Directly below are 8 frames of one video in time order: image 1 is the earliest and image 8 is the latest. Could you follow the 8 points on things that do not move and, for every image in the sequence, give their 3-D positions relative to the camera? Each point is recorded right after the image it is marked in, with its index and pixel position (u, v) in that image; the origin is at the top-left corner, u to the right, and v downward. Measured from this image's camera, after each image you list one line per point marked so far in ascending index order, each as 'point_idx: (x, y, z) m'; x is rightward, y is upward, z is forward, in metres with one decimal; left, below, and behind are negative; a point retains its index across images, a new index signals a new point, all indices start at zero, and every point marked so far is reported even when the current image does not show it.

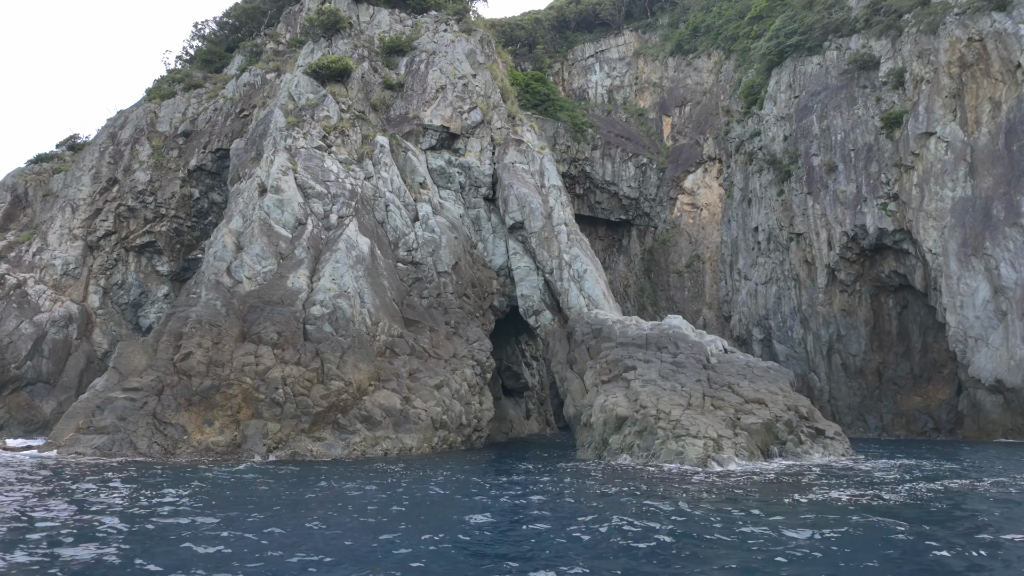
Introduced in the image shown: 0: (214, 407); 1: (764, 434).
0: (-6.7, -2.7, +16.6) m
1: (+5.3, -3.0, +15.1) m
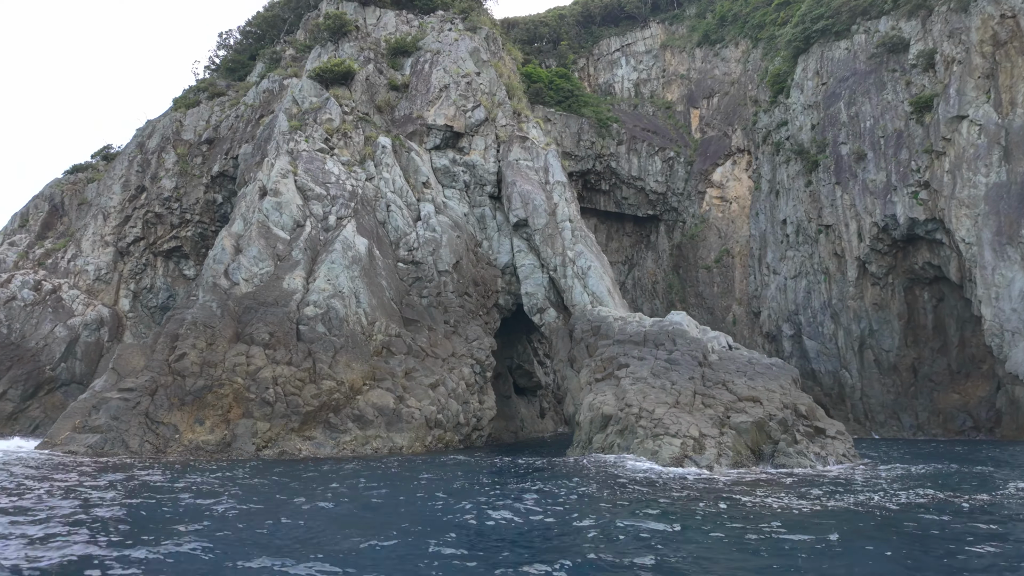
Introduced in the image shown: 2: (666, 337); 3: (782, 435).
0: (-7.1, -2.7, +16.9) m
1: (+4.9, -2.9, +14.7) m
2: (+4.1, -1.3, +19.4) m
3: (+5.6, -3.0, +15.1) m
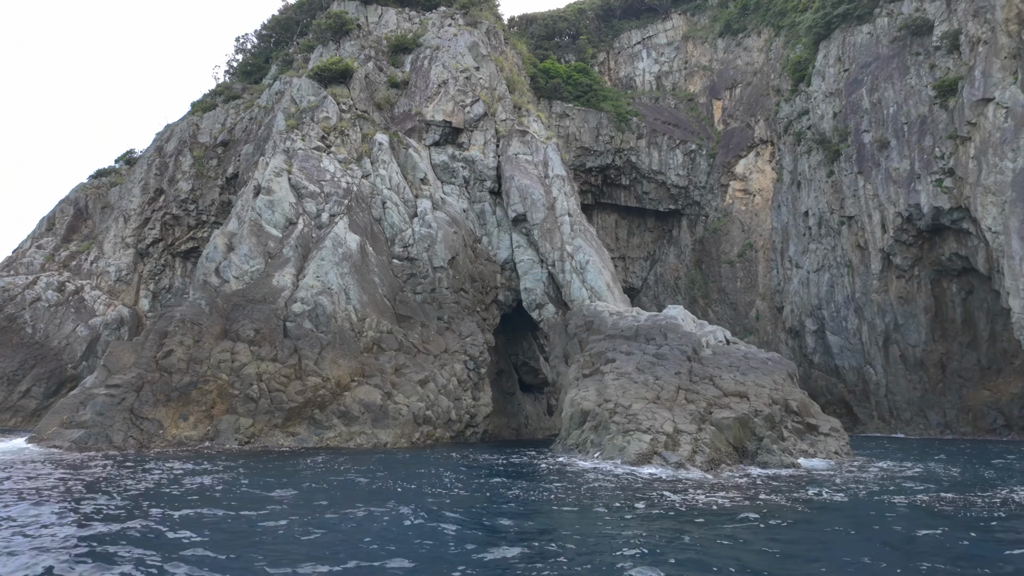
0: (-7.5, -2.7, +17.0) m
1: (+4.4, -2.7, +14.3) m
2: (+3.8, -1.1, +18.9) m
3: (+5.1, -2.9, +14.6) m
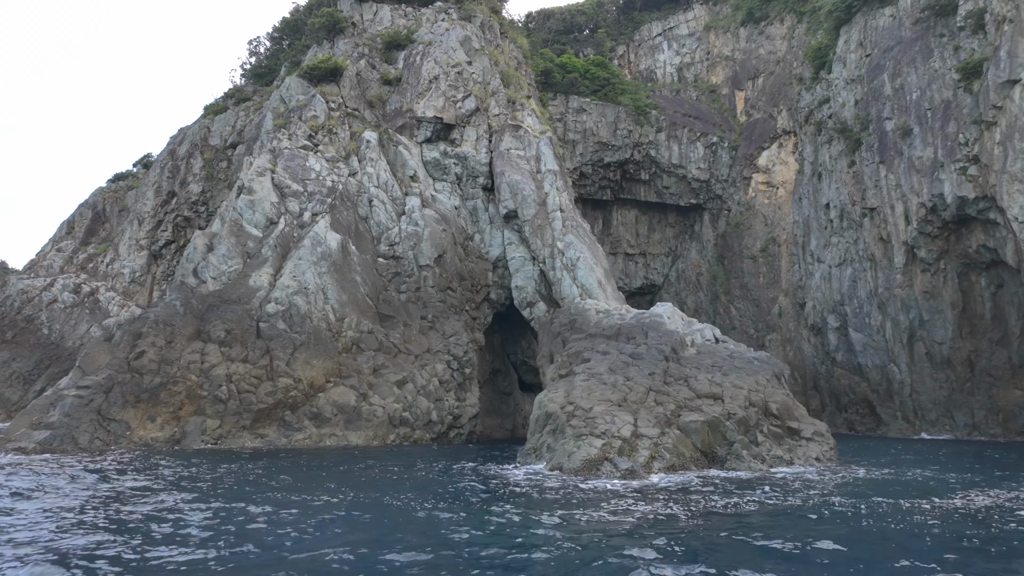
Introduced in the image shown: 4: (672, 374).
0: (-8.1, -2.7, +16.9) m
1: (+3.5, -2.6, +13.5) m
2: (+3.2, -1.1, +18.2) m
3: (+4.3, -2.8, +13.8) m
4: (+3.4, -1.8, +15.7) m
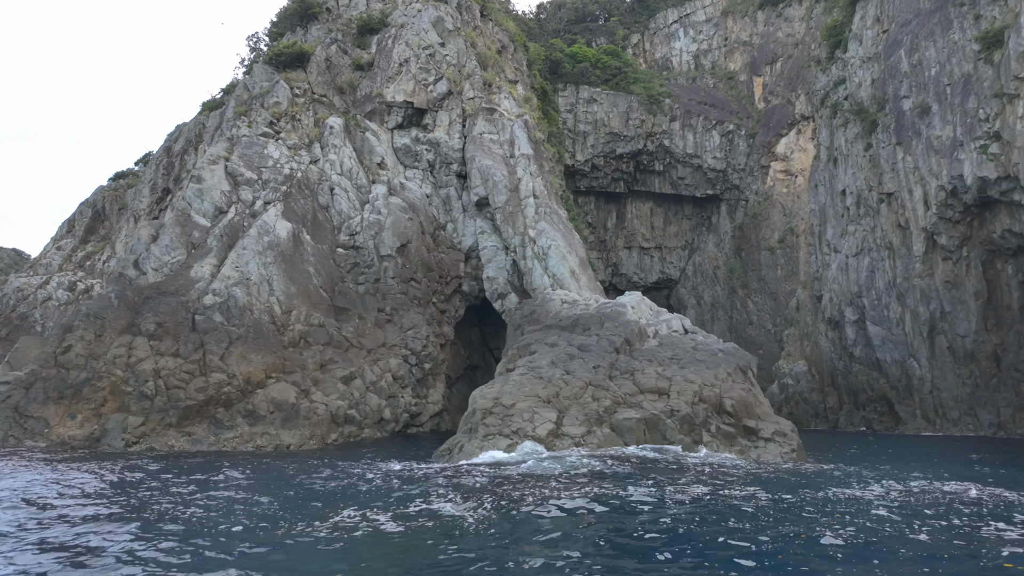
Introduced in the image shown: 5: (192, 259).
0: (-9.4, -2.5, +16.1) m
1: (+2.1, -2.3, +12.1) m
2: (+1.9, -0.7, +16.8) m
3: (+2.8, -2.5, +12.3) m
4: (+2.1, -1.5, +14.3) m
5: (-8.2, +0.7, +18.9) m
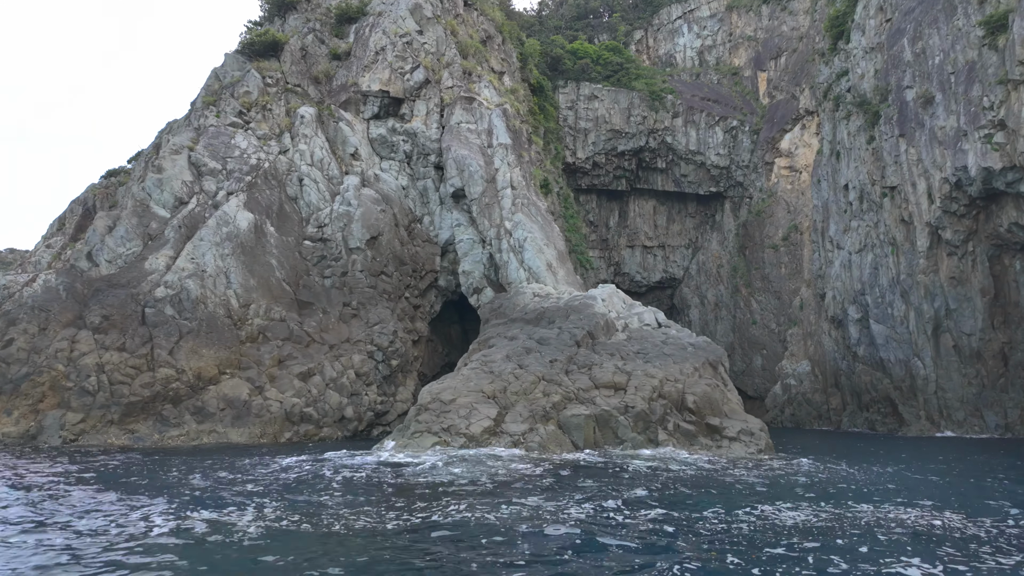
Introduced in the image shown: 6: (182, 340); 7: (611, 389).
0: (-10.2, -2.3, +15.4) m
1: (+1.2, -2.1, +11.2) m
2: (+1.1, -0.5, +15.9) m
3: (+1.9, -2.2, +11.4) m
4: (+1.2, -1.3, +13.3) m
5: (-9.0, +0.9, +18.2) m
6: (-7.4, -1.2, +16.6) m
7: (+1.7, -1.7, +12.3) m
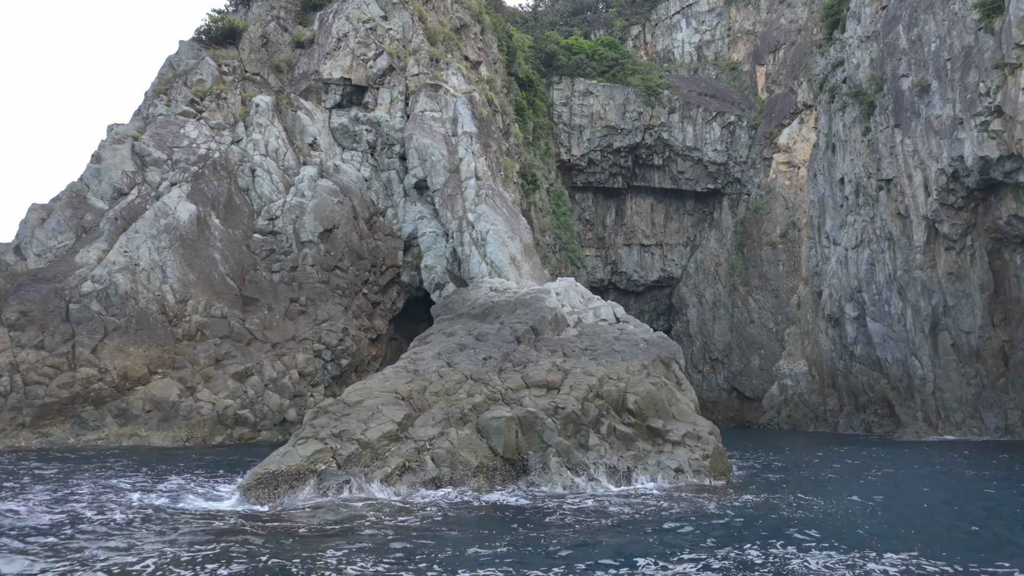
0: (-11.4, -2.2, +14.4) m
1: (0.0, -2.0, +10.0) m
2: (0.0, -0.4, +14.8) m
3: (+0.7, -2.1, +10.3) m
4: (+0.1, -1.2, +12.2) m
5: (-10.1, +1.0, +17.2) m
6: (-8.5, -1.1, +15.6) m
7: (+0.5, -1.5, +11.2) m
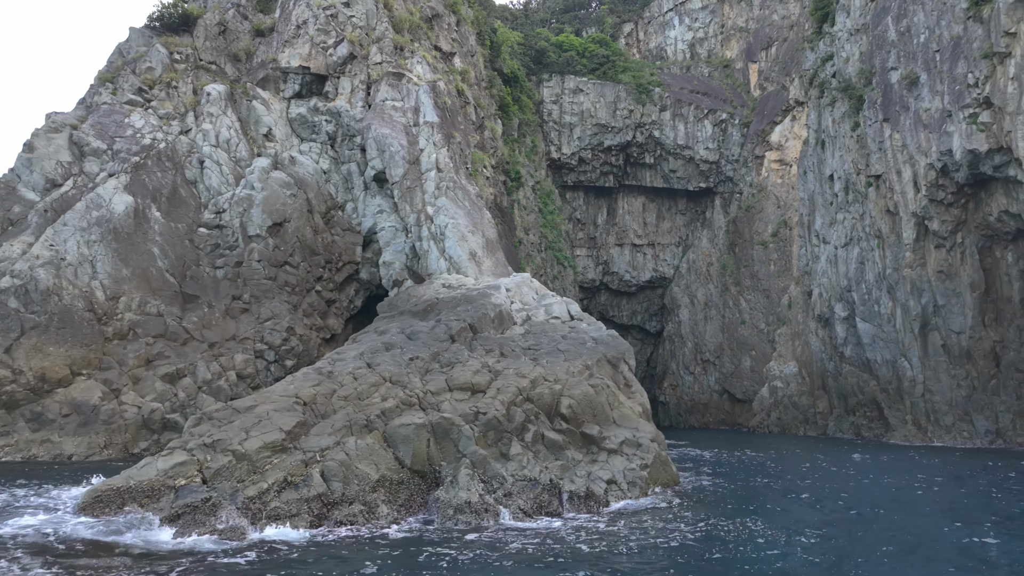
0: (-12.4, -2.1, +13.4) m
1: (-1.1, -1.9, +9.0) m
2: (-1.1, -0.3, +13.8) m
3: (-0.3, -2.0, +9.3) m
4: (-1.0, -1.1, +11.2) m
5: (-11.2, +1.1, +16.2) m
6: (-9.6, -1.0, +14.6) m
7: (-0.6, -1.4, +10.2) m
